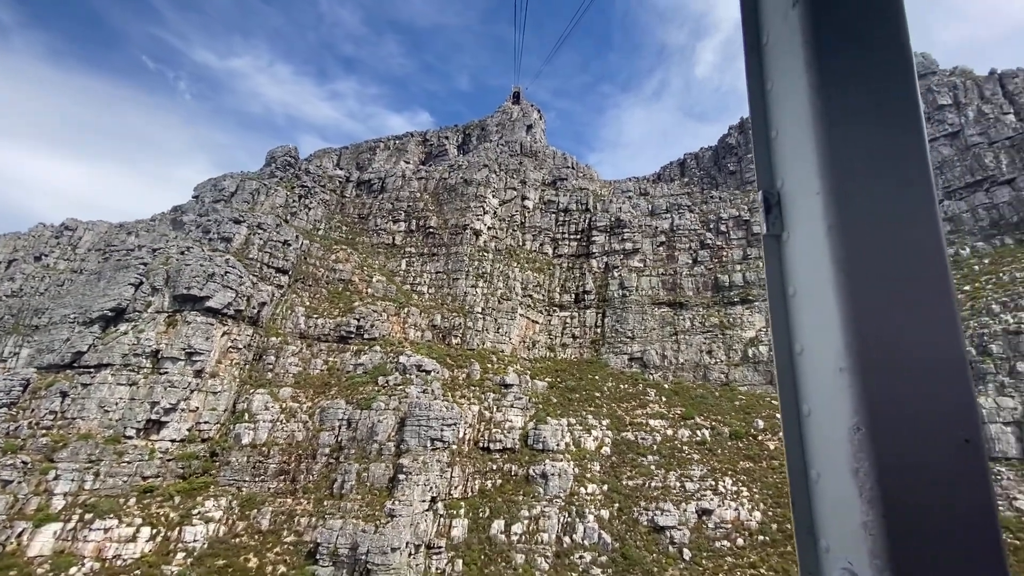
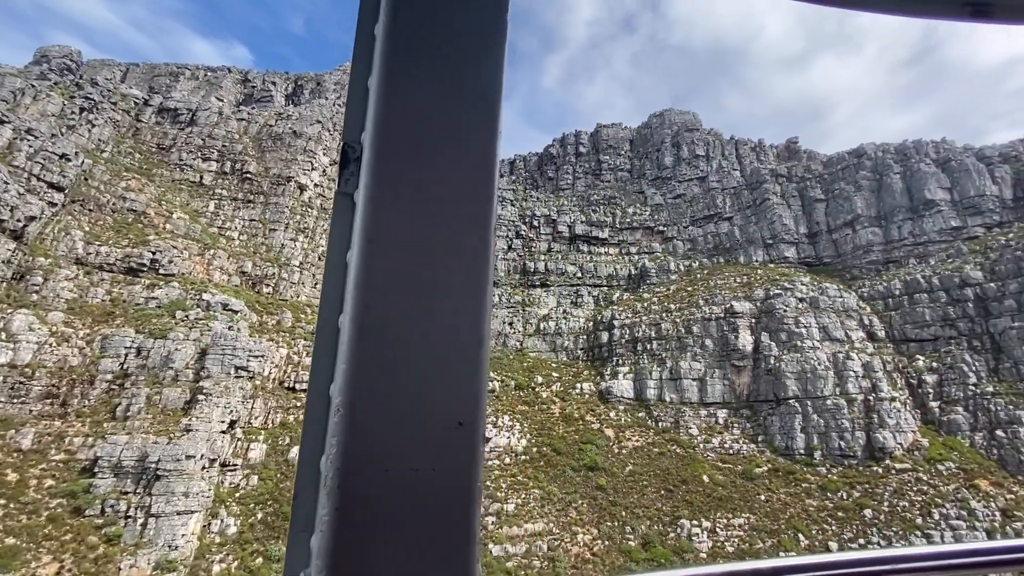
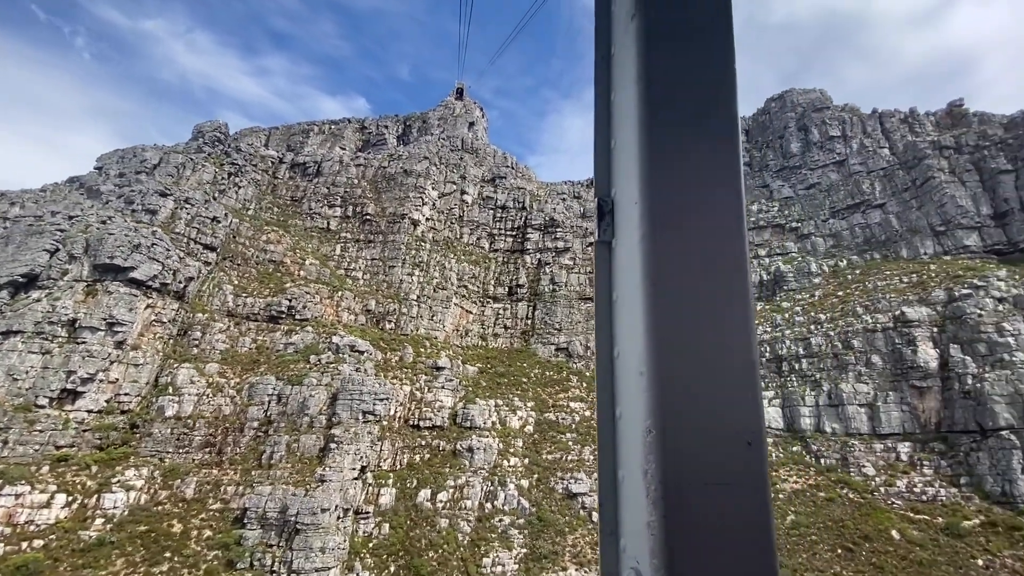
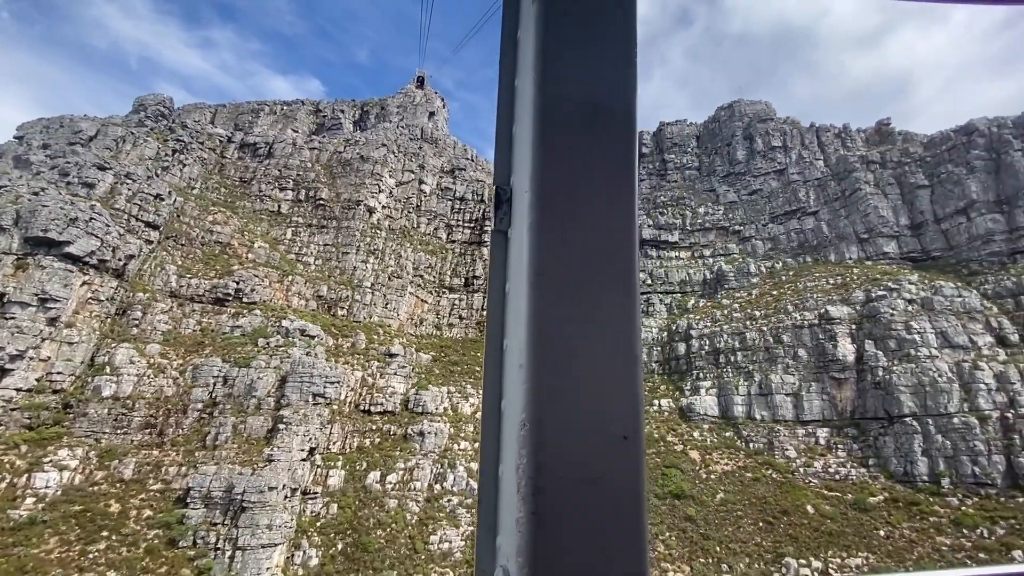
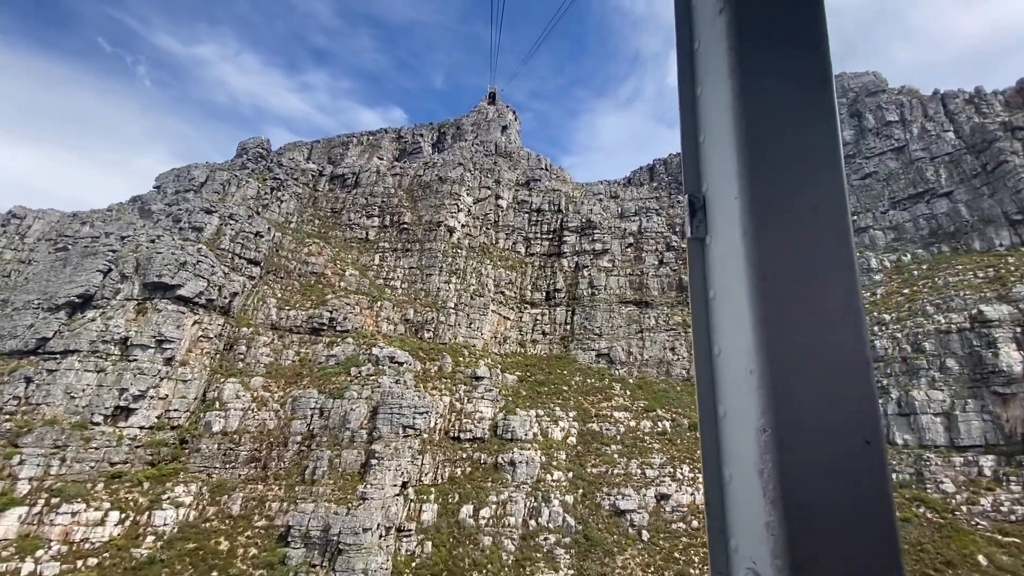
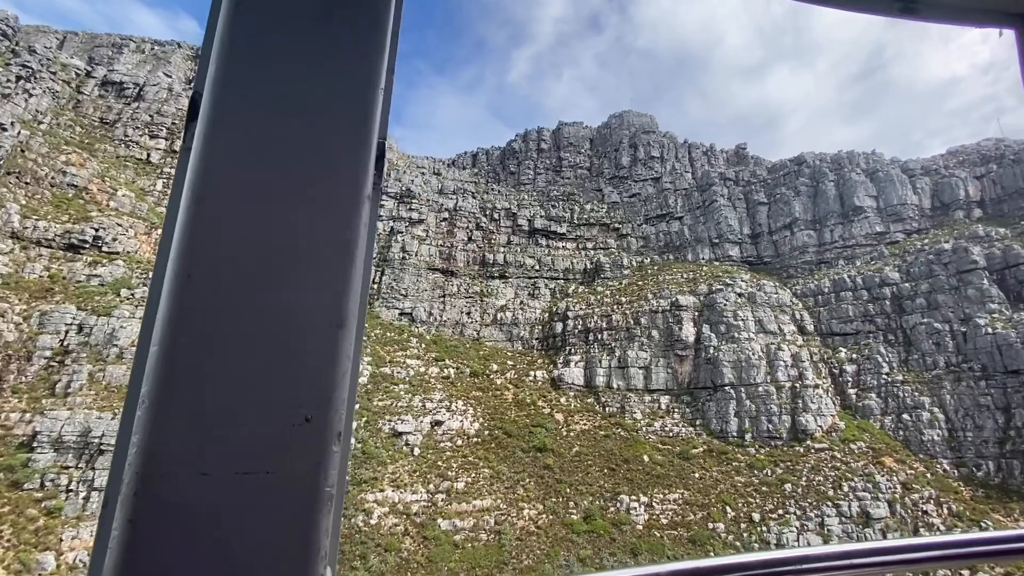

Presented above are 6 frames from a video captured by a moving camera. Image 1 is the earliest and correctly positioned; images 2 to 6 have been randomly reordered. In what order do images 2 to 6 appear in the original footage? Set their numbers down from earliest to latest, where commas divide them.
5, 3, 4, 2, 6
